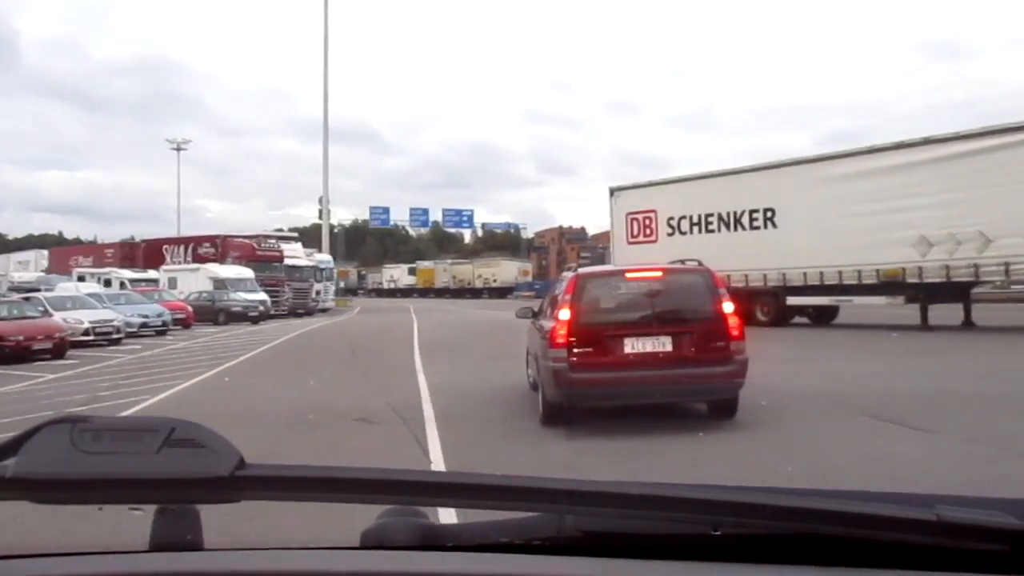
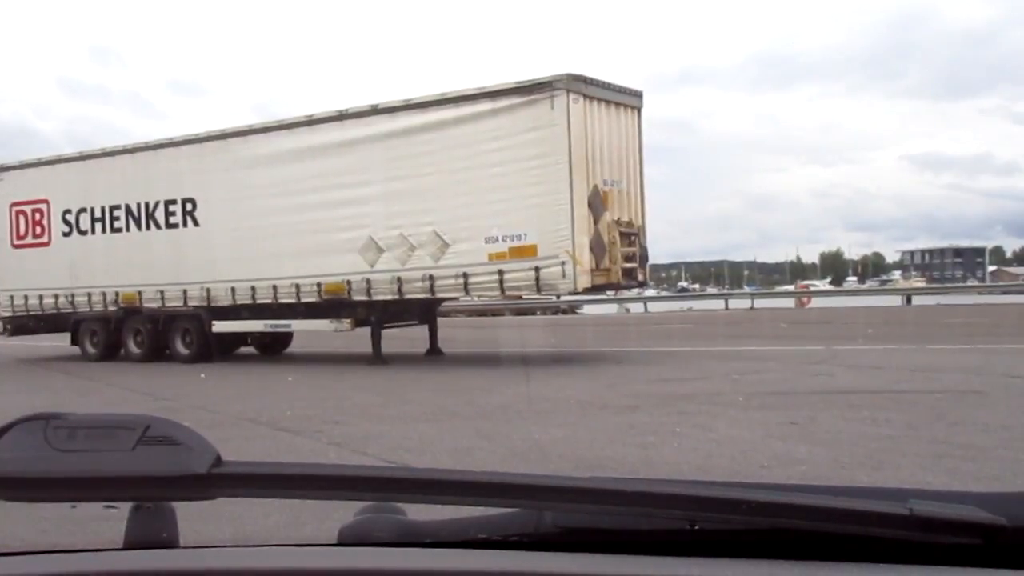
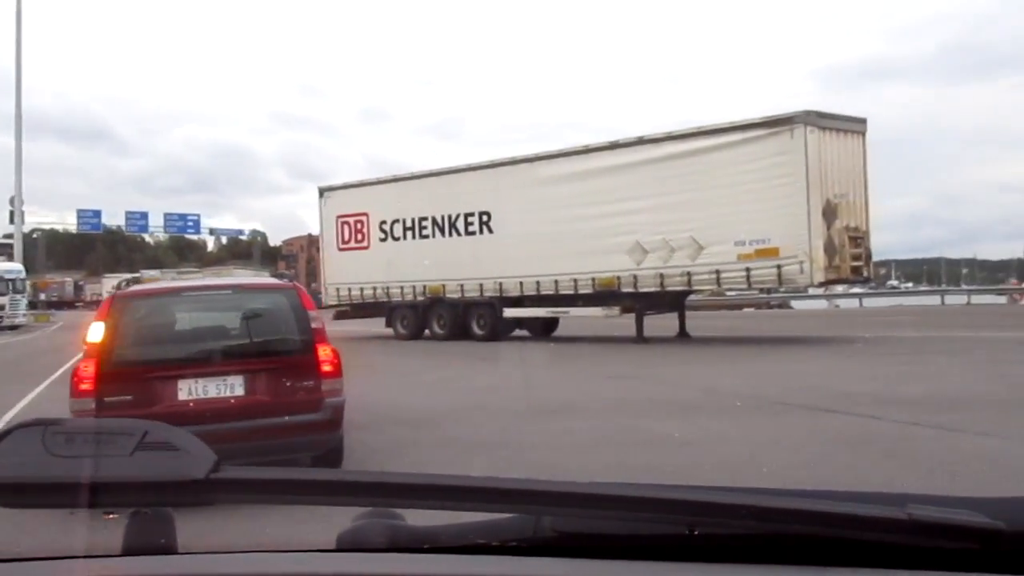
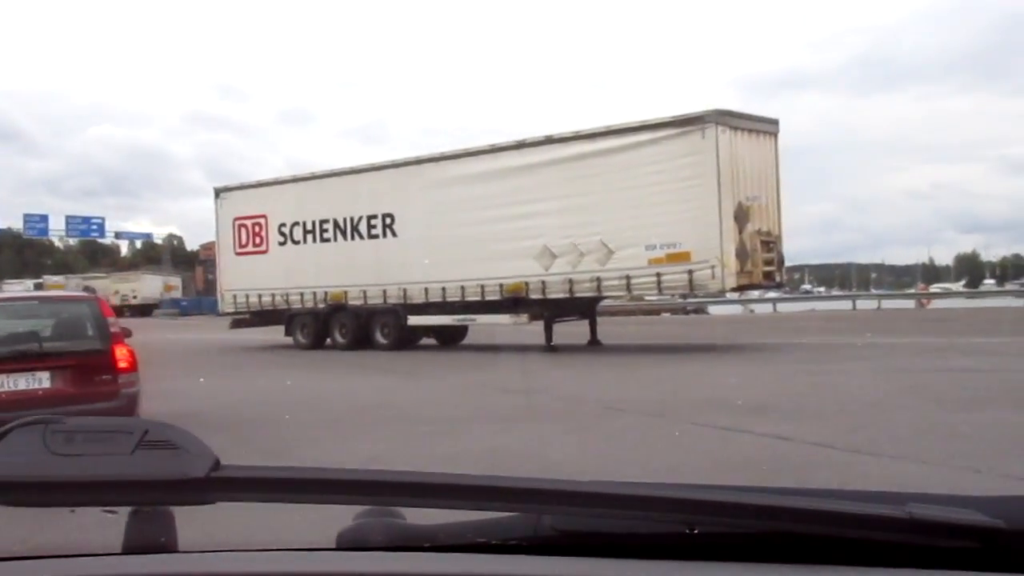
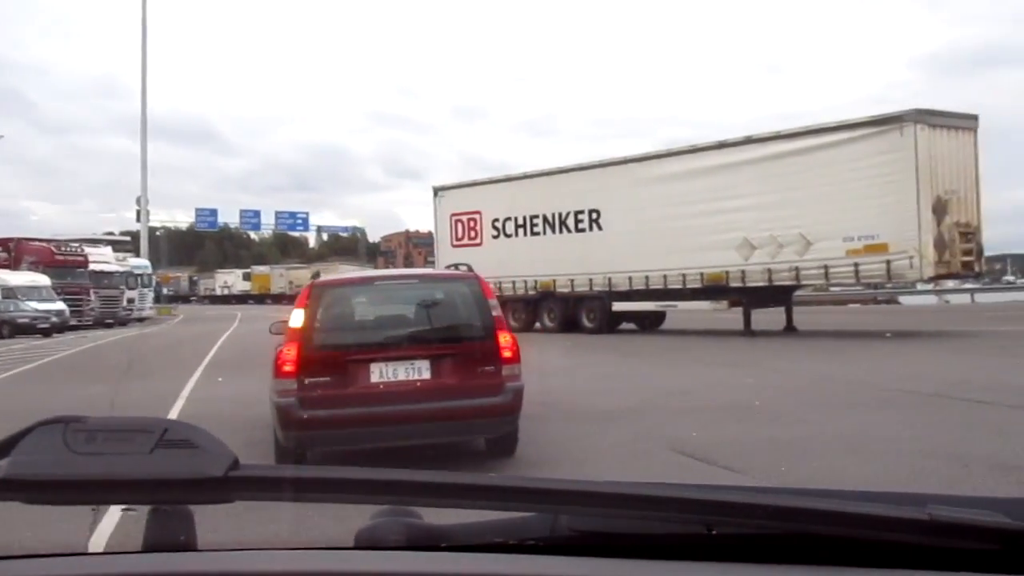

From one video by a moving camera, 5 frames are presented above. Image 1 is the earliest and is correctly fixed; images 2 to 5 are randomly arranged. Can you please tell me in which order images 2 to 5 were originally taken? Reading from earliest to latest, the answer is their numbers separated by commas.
5, 3, 4, 2
